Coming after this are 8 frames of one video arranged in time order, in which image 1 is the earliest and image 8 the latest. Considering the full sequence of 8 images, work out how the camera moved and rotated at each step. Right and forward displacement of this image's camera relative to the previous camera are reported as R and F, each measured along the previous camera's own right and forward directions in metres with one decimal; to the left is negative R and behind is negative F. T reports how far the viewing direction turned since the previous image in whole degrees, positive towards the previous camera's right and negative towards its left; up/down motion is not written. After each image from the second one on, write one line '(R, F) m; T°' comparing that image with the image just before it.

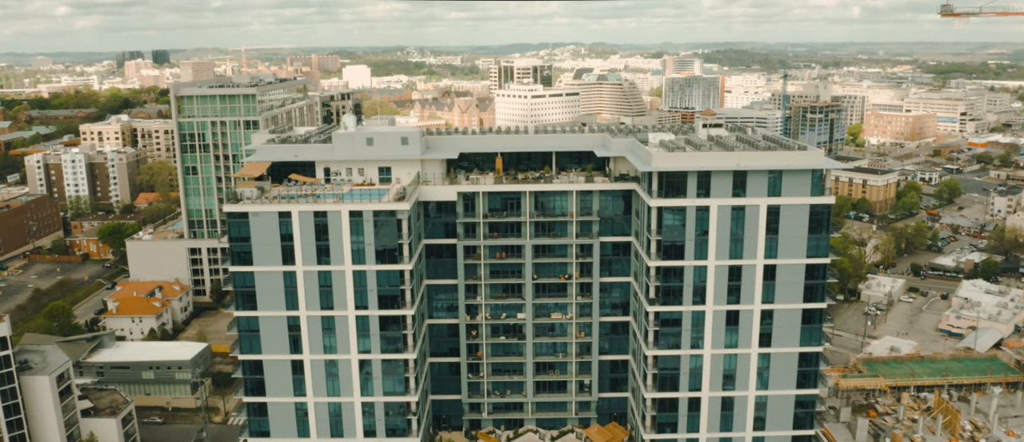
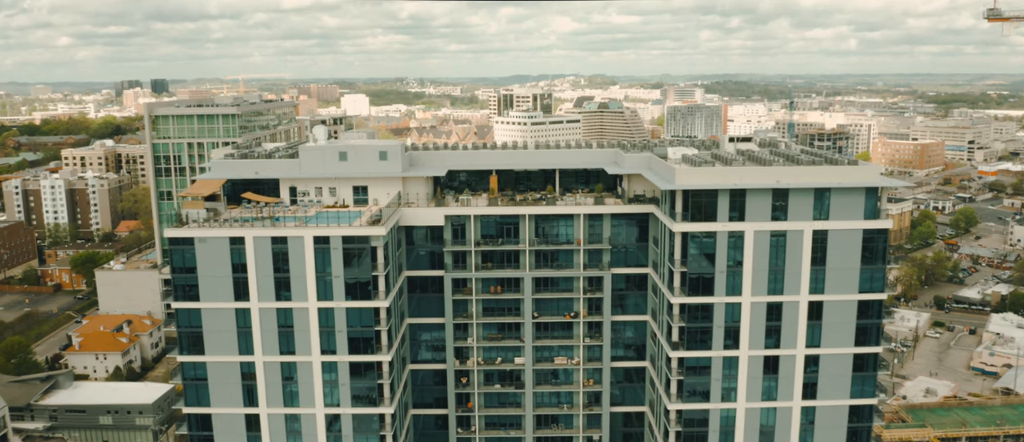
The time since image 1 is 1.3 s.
(+0.2, +8.3) m; 0°
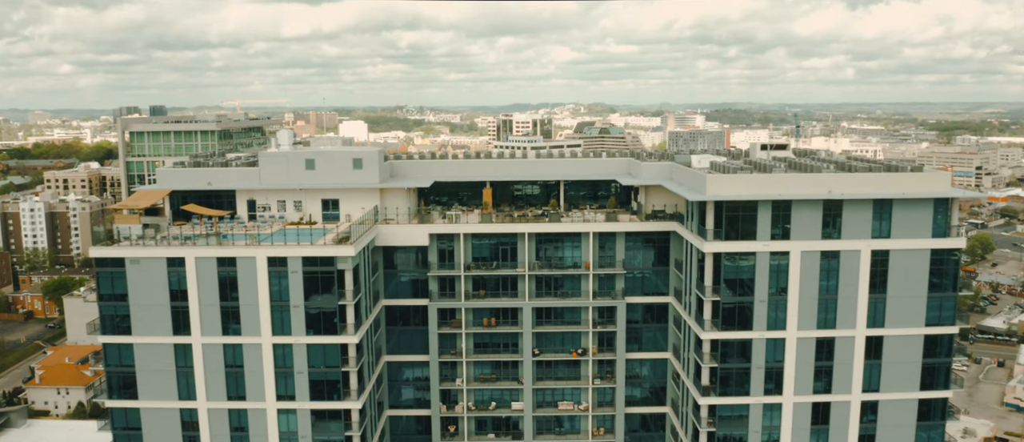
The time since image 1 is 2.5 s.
(+0.2, +7.3) m; 0°
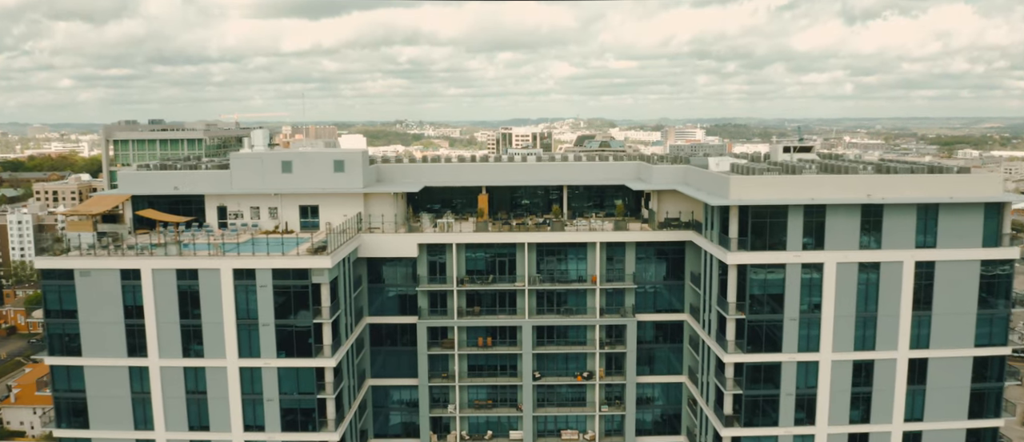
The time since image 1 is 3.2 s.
(+0.1, +4.0) m; 0°
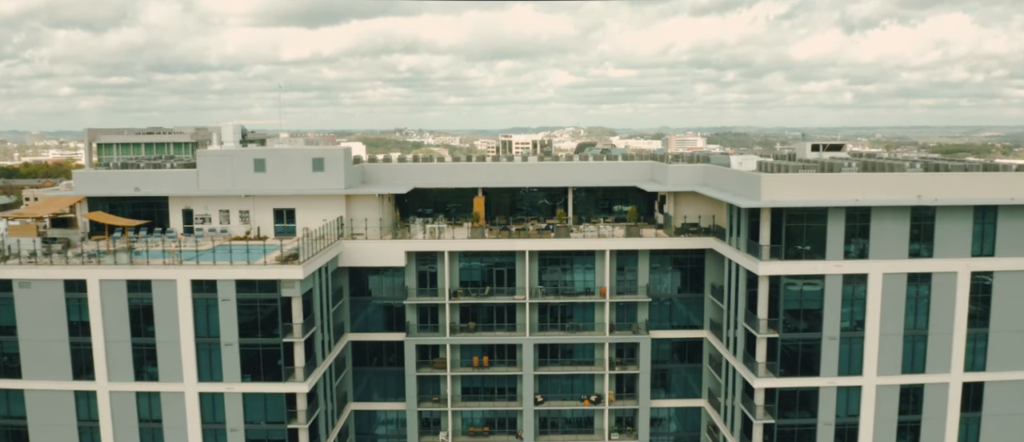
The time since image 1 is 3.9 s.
(0.0, +3.9) m; 0°
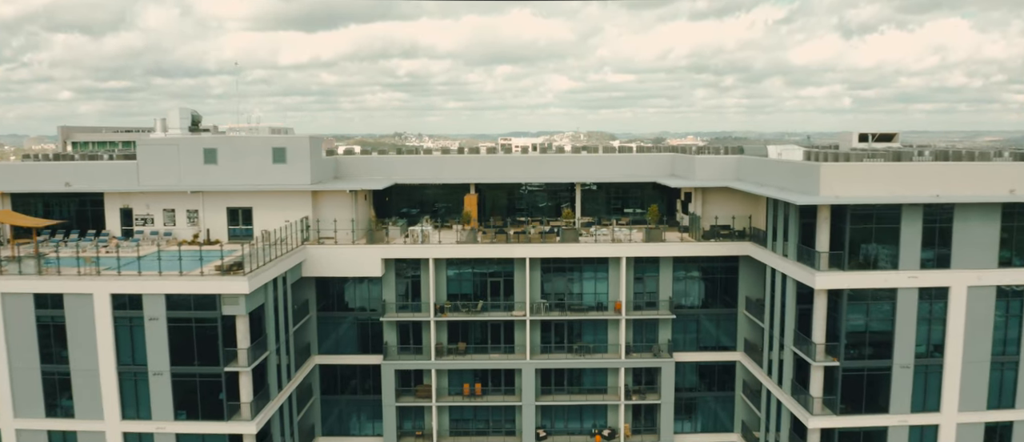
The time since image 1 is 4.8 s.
(+0.1, +5.2) m; 0°
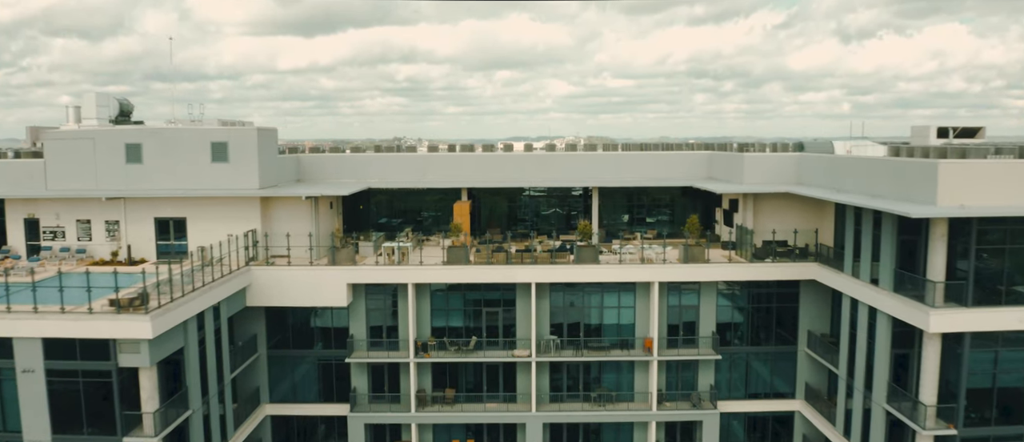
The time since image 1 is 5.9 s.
(-0.1, +5.7) m; 0°
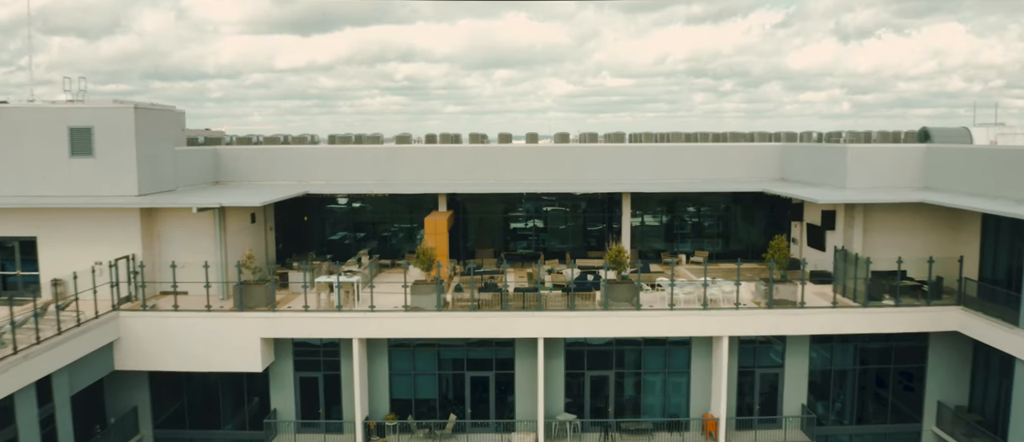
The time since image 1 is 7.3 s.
(0.0, +6.8) m; 0°
